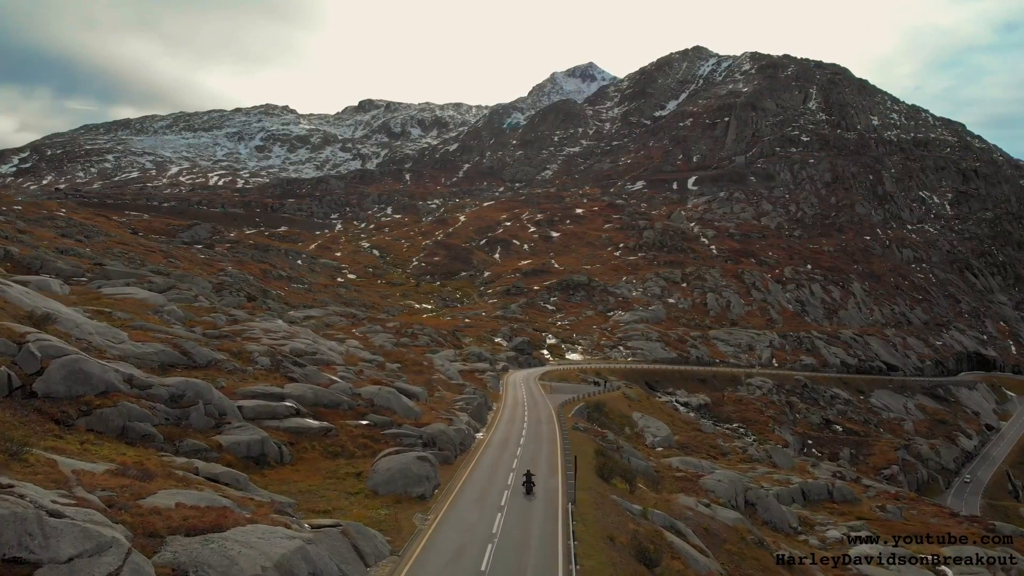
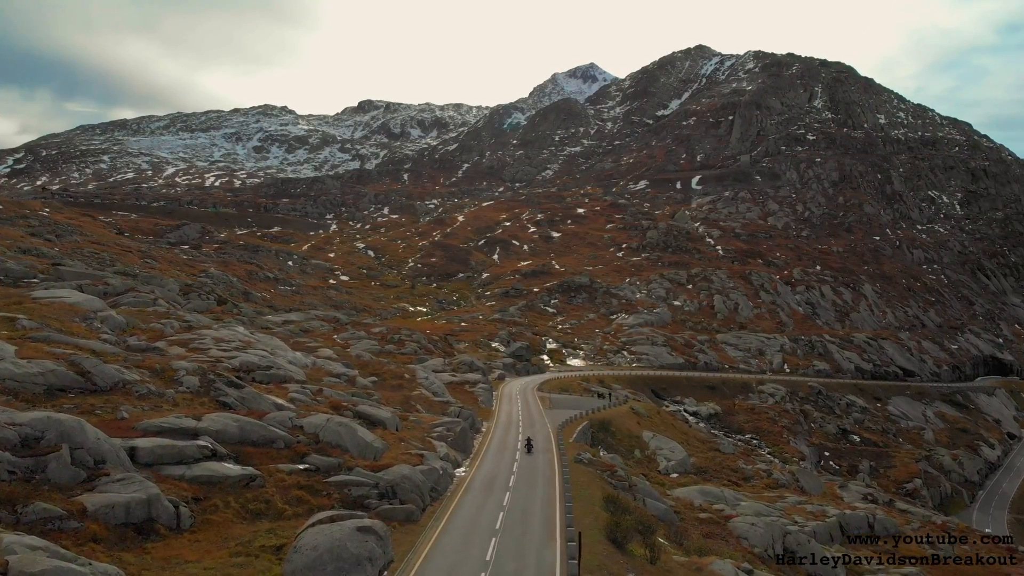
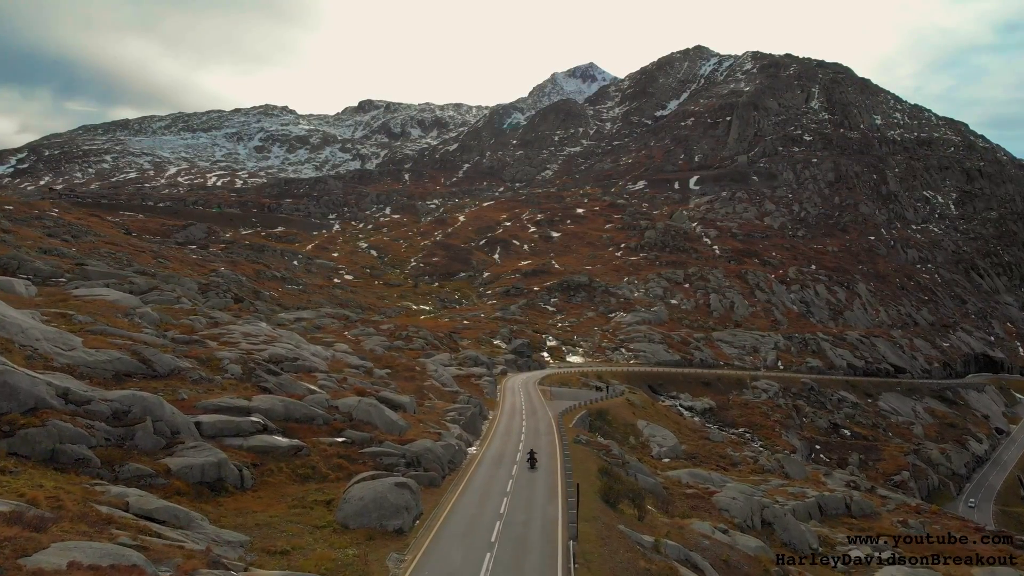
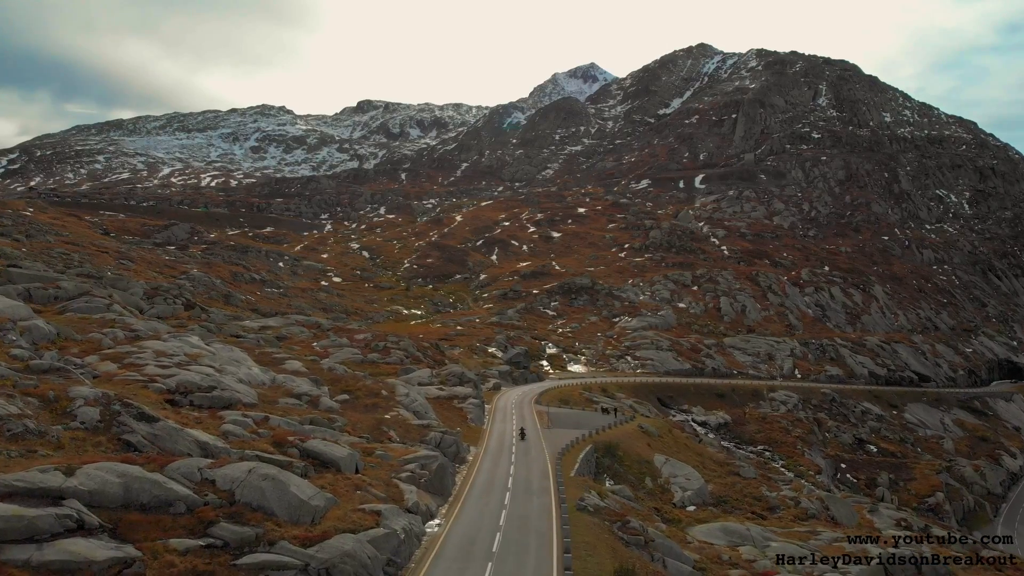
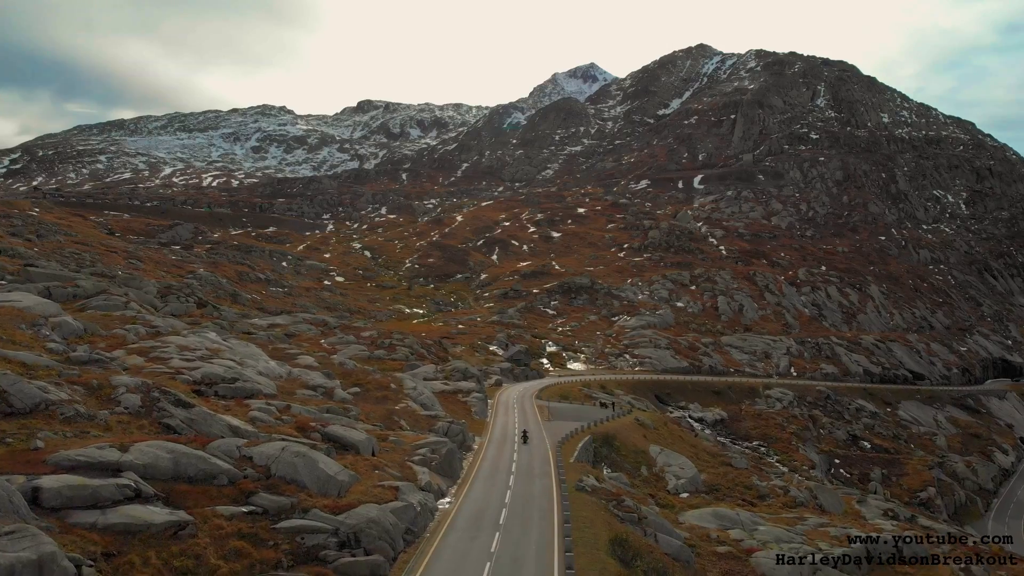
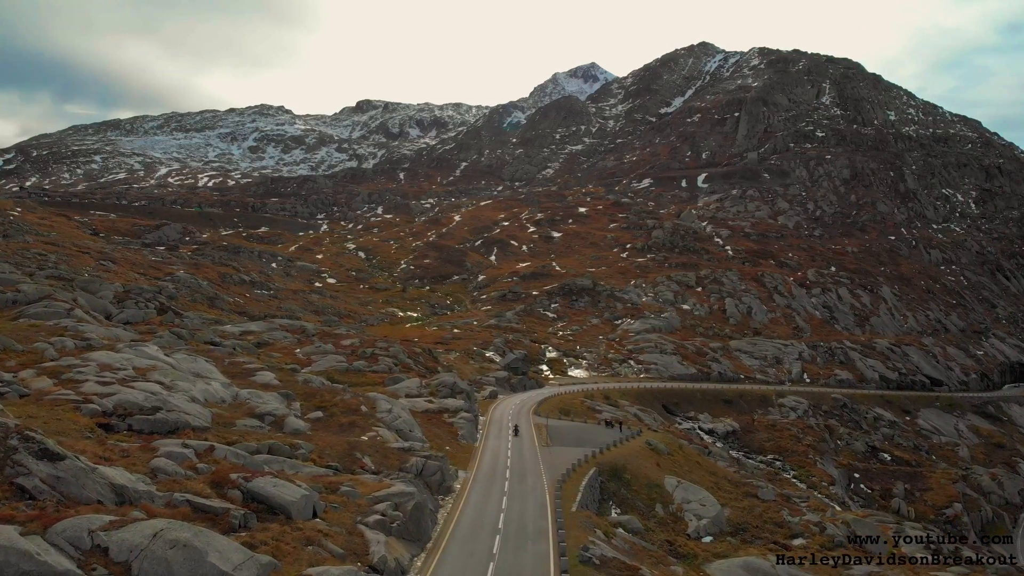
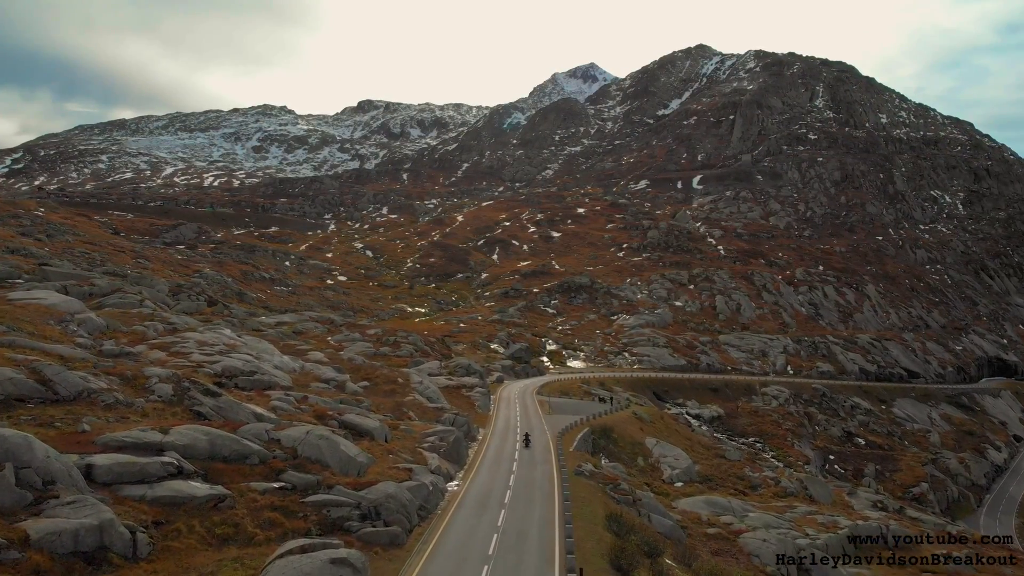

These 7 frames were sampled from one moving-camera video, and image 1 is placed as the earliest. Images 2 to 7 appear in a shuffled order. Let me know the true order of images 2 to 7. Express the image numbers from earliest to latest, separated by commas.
3, 2, 7, 5, 4, 6
